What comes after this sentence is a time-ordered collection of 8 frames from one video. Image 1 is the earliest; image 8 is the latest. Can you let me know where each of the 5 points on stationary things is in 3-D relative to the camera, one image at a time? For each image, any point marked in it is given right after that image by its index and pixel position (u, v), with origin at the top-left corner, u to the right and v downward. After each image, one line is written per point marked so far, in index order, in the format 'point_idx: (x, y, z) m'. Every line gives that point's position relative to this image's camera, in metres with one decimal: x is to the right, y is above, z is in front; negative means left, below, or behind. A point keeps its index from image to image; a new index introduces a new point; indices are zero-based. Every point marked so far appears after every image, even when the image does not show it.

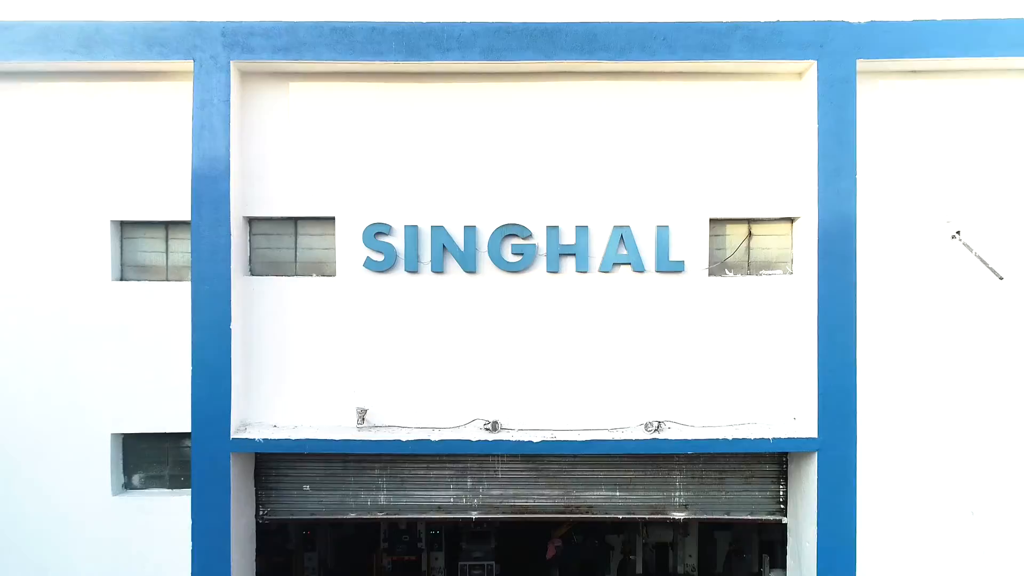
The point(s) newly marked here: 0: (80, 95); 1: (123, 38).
0: (-1.2, +0.5, +1.8) m
1: (-1.0, +0.7, +1.8) m
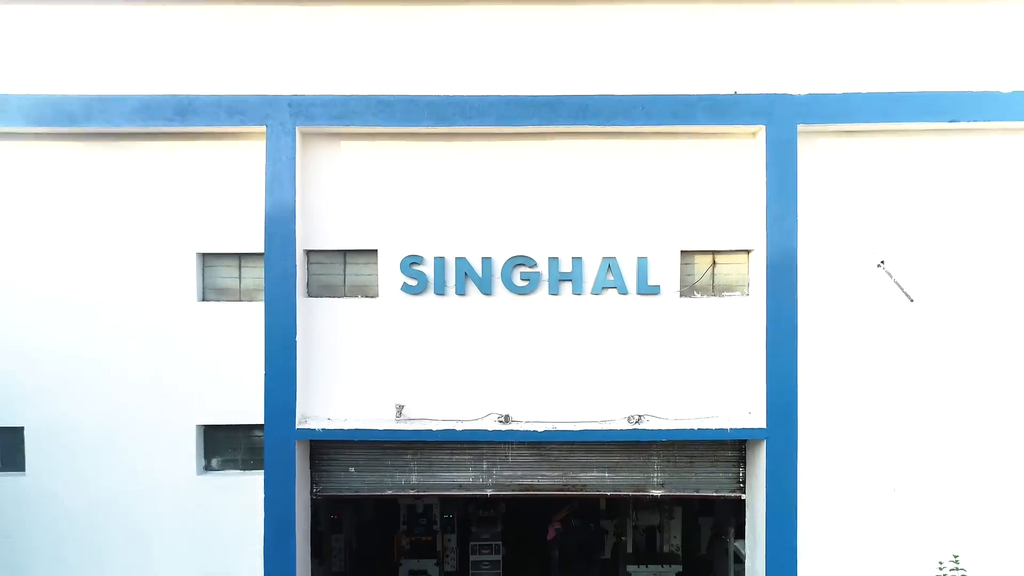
0: (-1.1, +0.5, +2.3) m
1: (-0.9, +0.6, +2.2) m
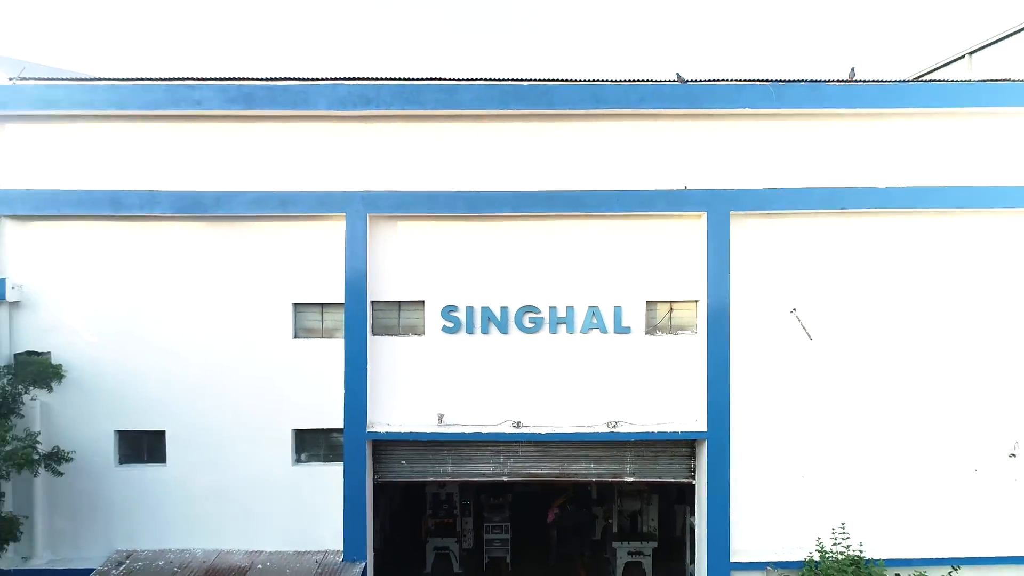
0: (-1.1, +0.3, +3.1) m
1: (-0.9, +0.4, +3.1) m
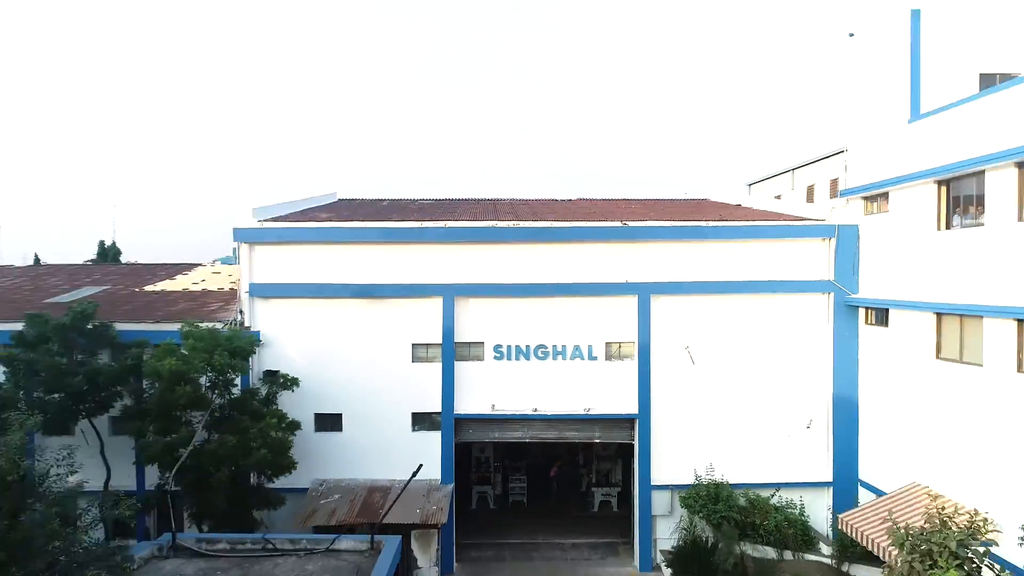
0: (-0.9, -0.1, +5.8) m
1: (-0.7, 0.0, +5.7) m
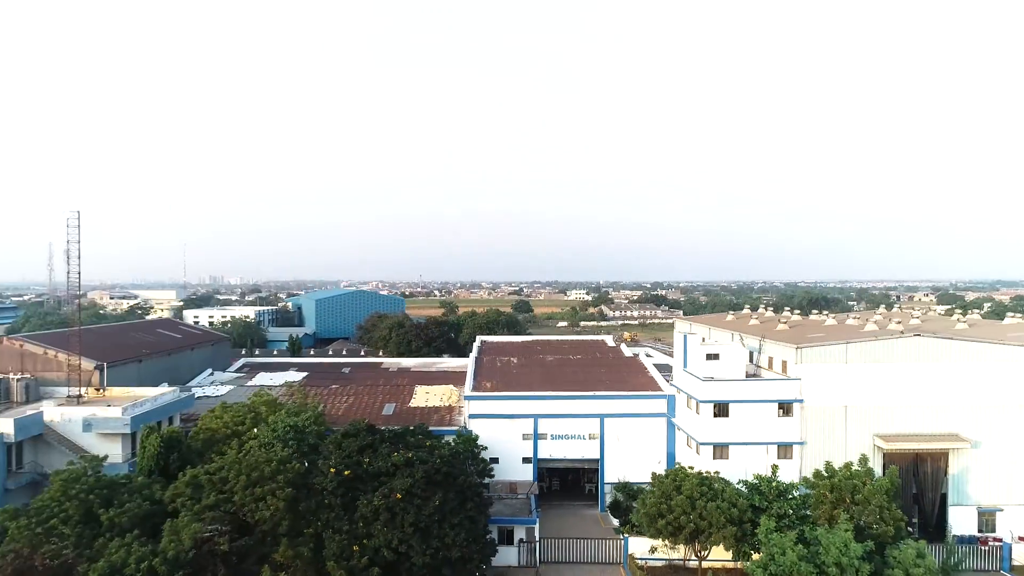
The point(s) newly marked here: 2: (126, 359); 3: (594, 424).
0: (+0.2, -3.2, +17.1) m
1: (+0.4, -3.1, +17.0) m
2: (-10.1, -1.8, +18.5) m
3: (+2.0, -3.3, +17.1) m
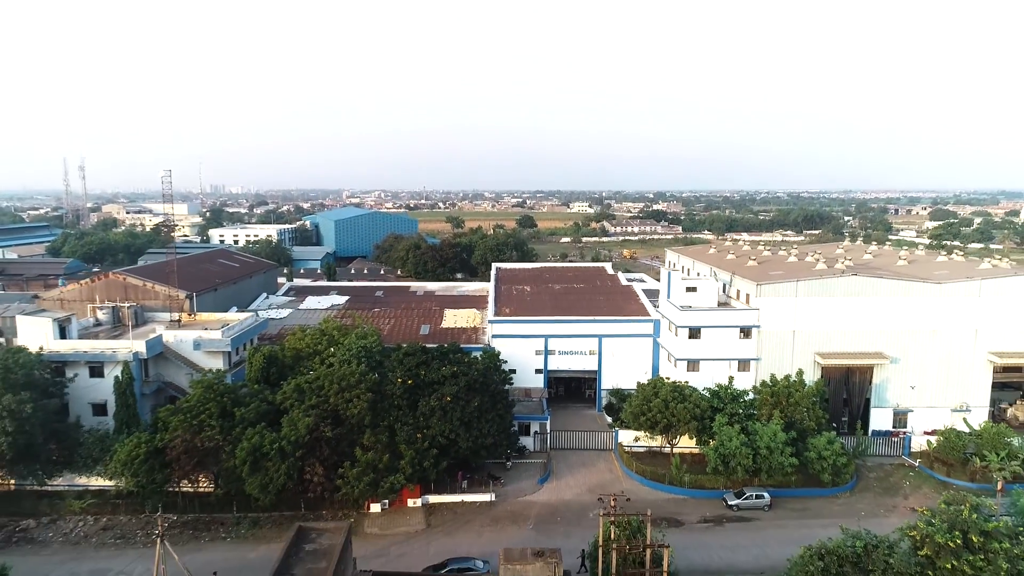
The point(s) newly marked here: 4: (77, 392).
0: (+0.6, -1.5, +21.0) m
1: (+0.8, -1.4, +20.9) m
2: (-9.6, 0.0, +22.3) m
3: (+2.4, -1.6, +21.1) m
4: (-10.4, -2.4, +16.9) m
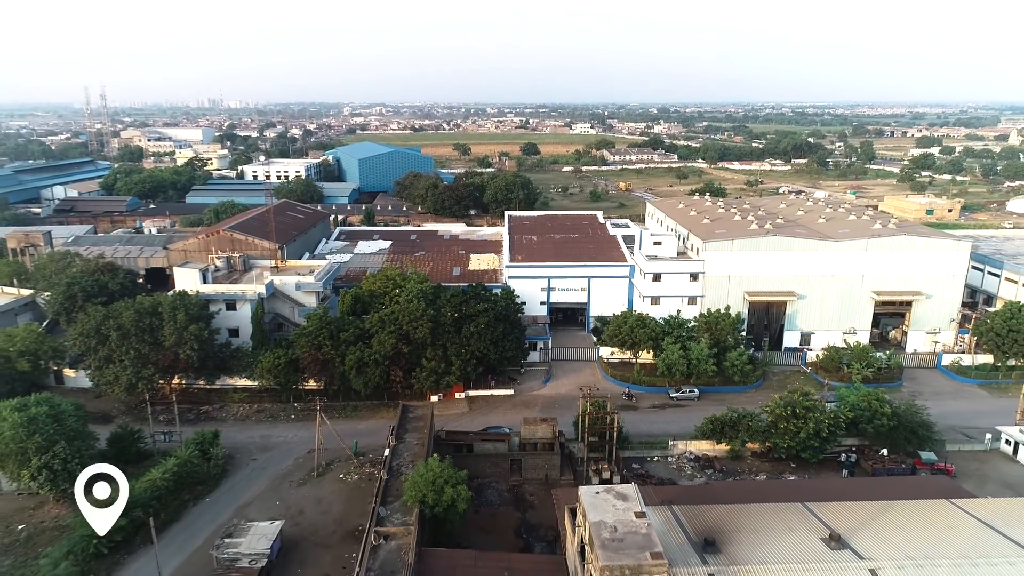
0: (+1.1, +0.3, +28.1) m
1: (+1.2, +0.4, +28.0) m
2: (-9.2, +2.0, +29.1) m
3: (+2.8, +0.2, +28.1) m
4: (-9.9, -1.1, +24.1) m
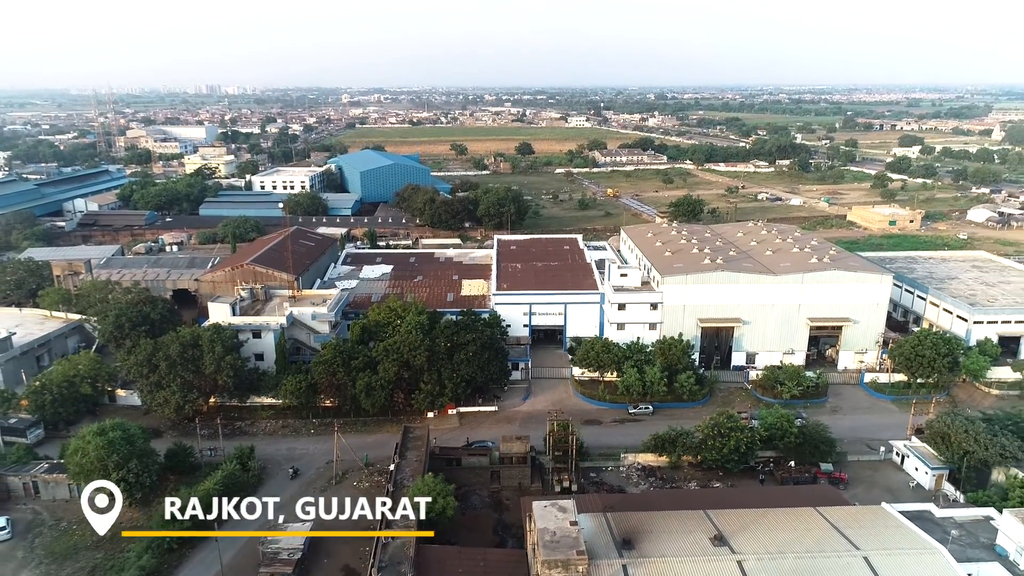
0: (+0.4, -0.8, +32.2) m
1: (+0.6, -0.7, +32.1) m
2: (-9.8, +0.8, +33.2) m
3: (+2.2, -0.9, +32.3) m
4: (-10.5, -2.3, +28.3) m
